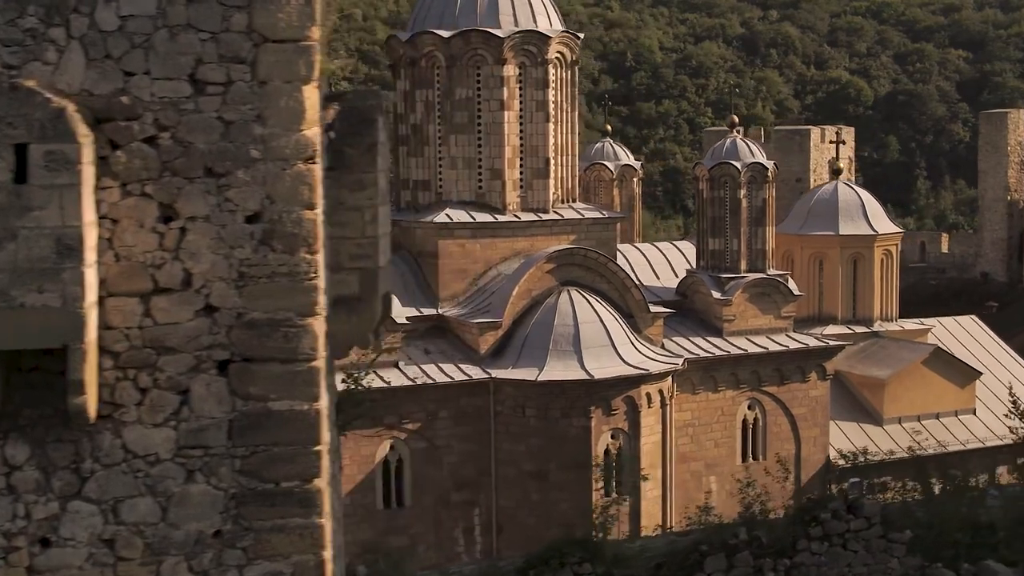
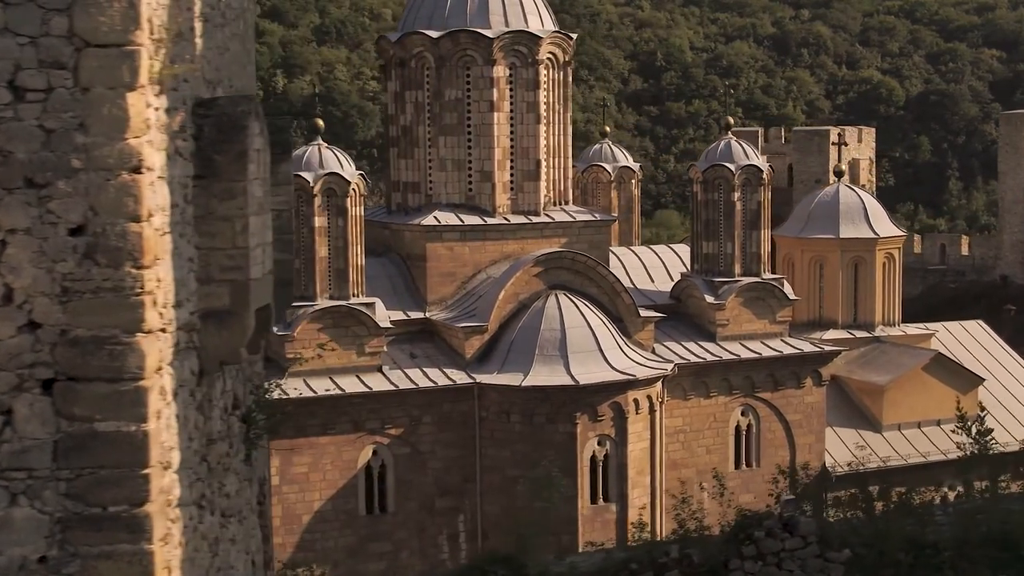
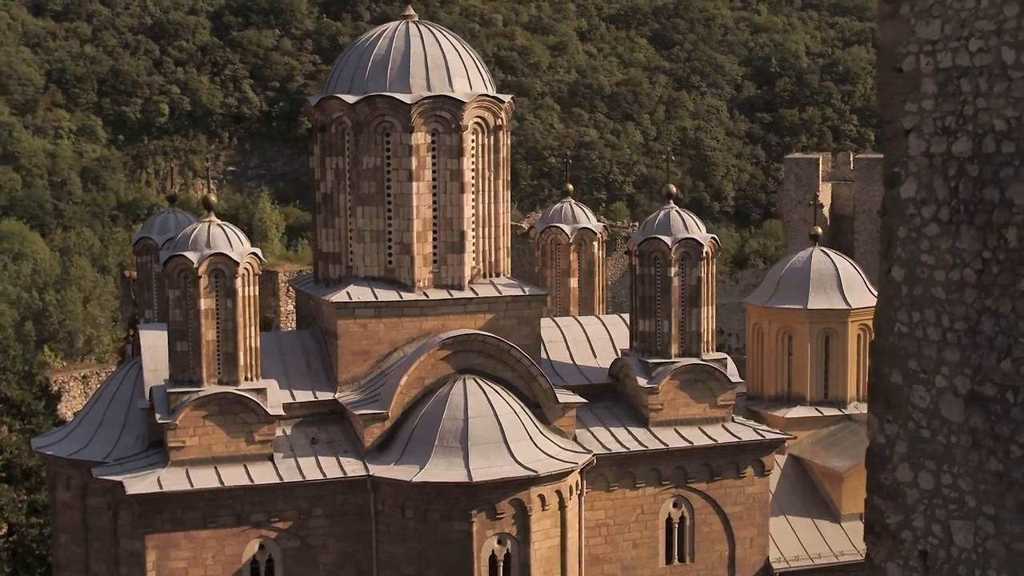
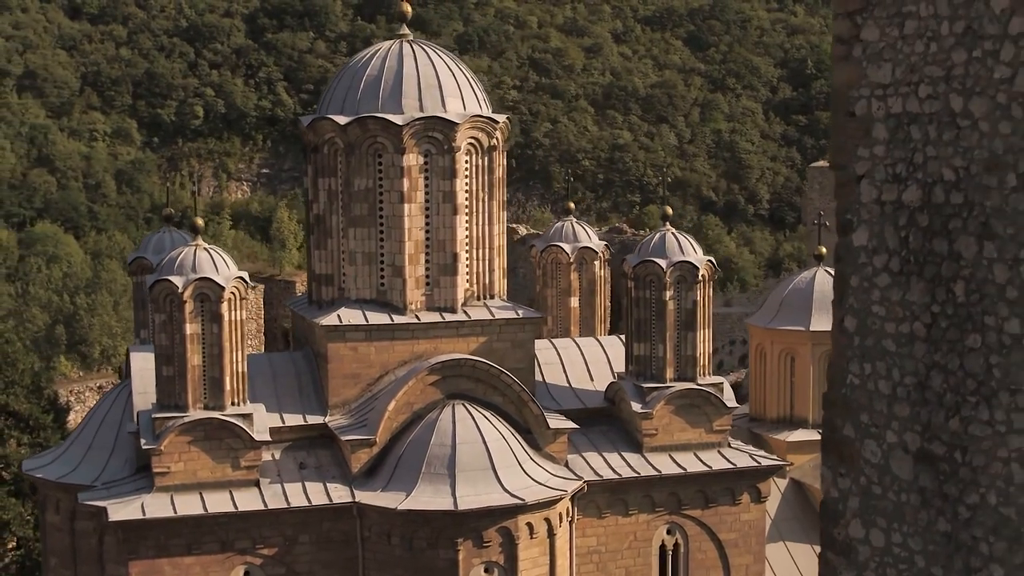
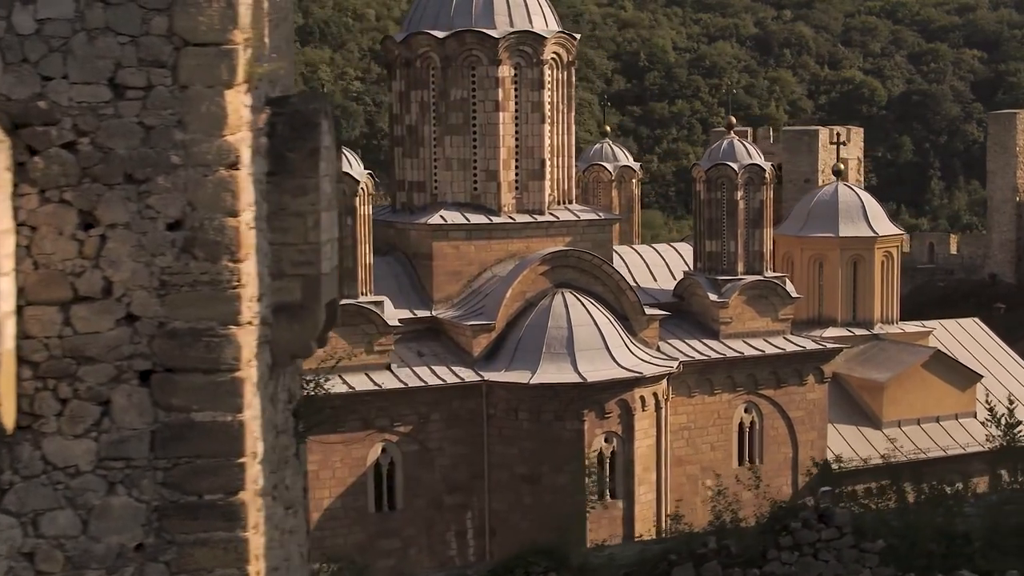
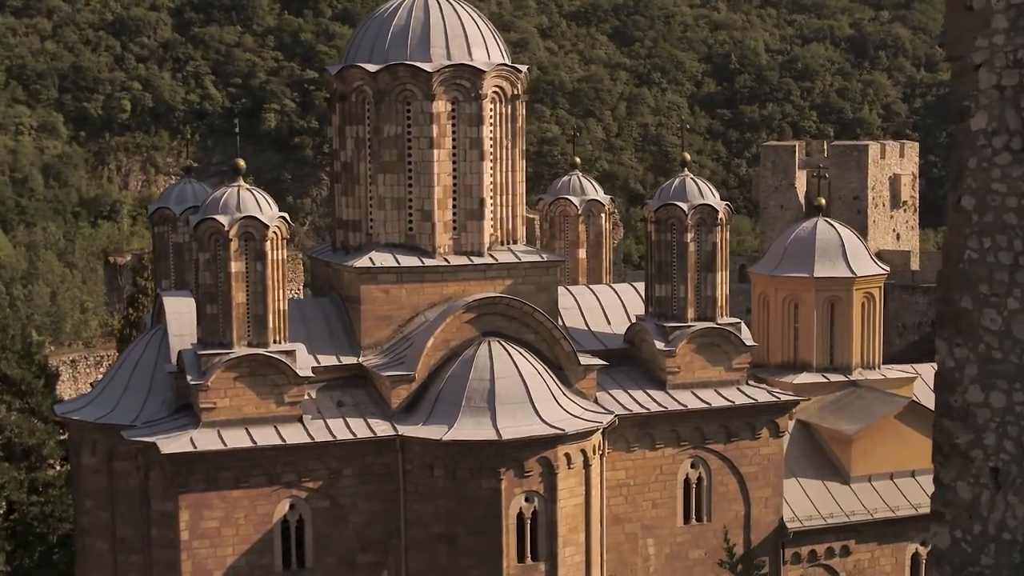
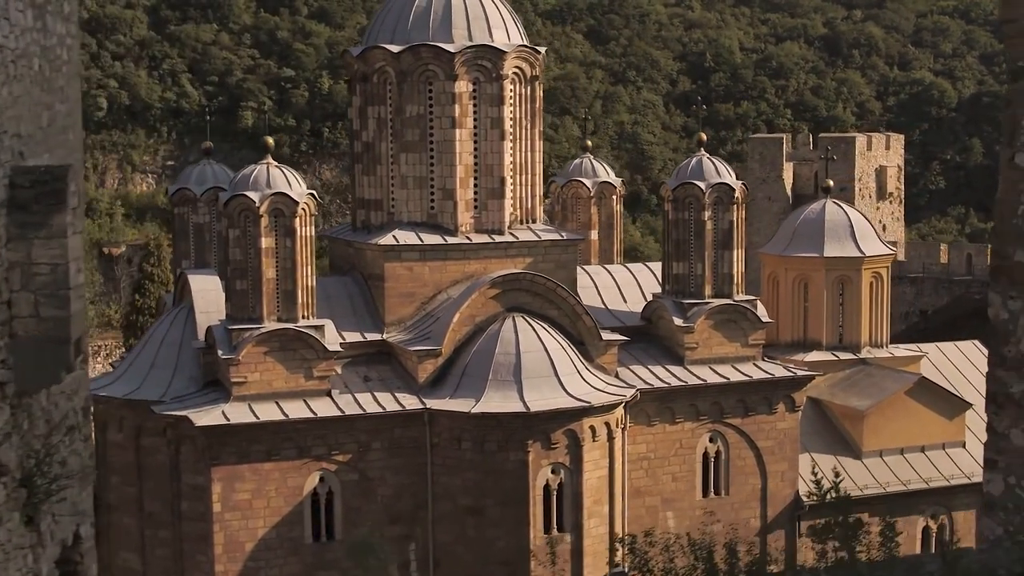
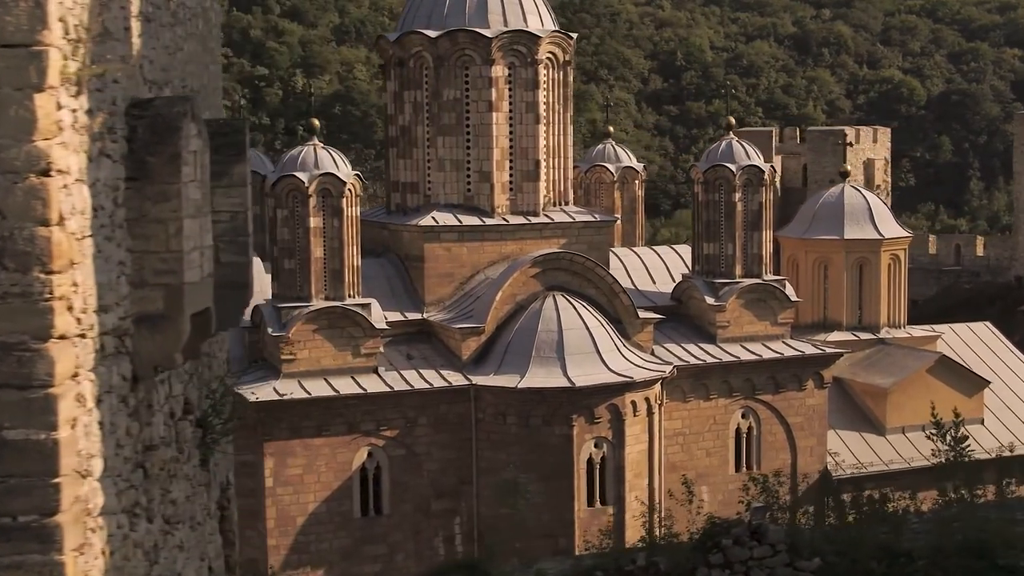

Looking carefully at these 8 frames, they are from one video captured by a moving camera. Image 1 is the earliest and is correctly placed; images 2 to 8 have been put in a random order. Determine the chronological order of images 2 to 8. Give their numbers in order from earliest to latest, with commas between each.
5, 2, 8, 7, 6, 3, 4
